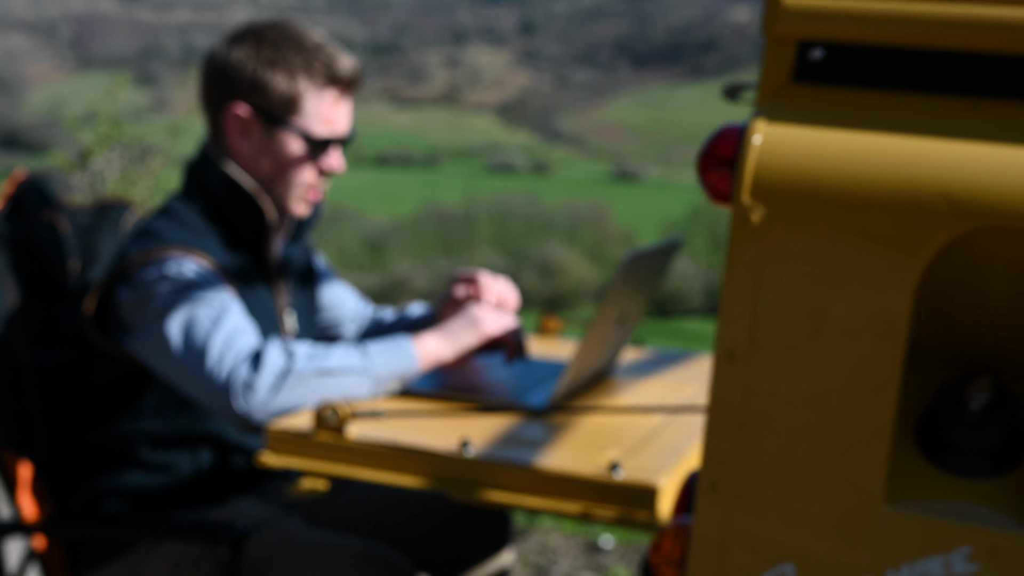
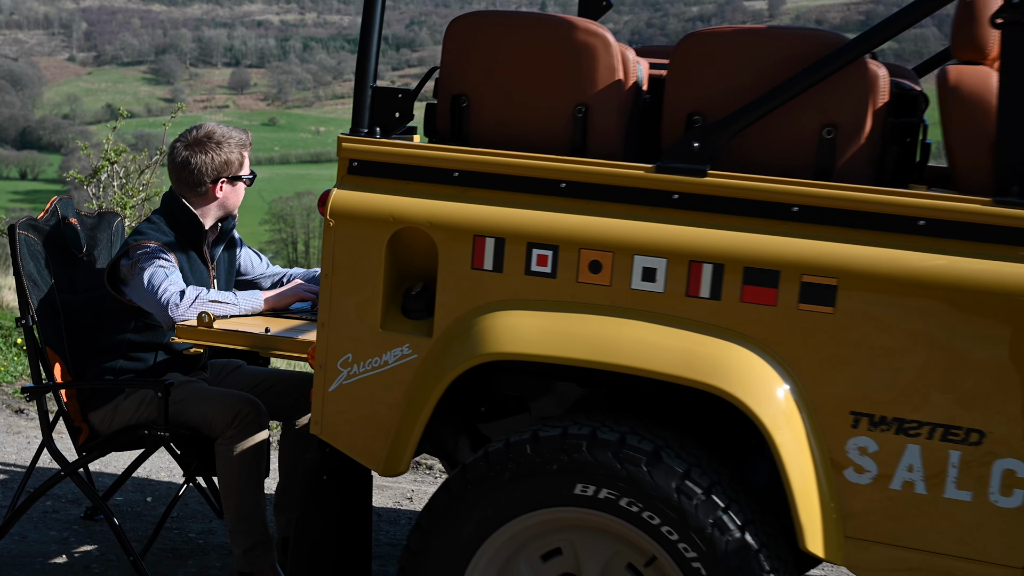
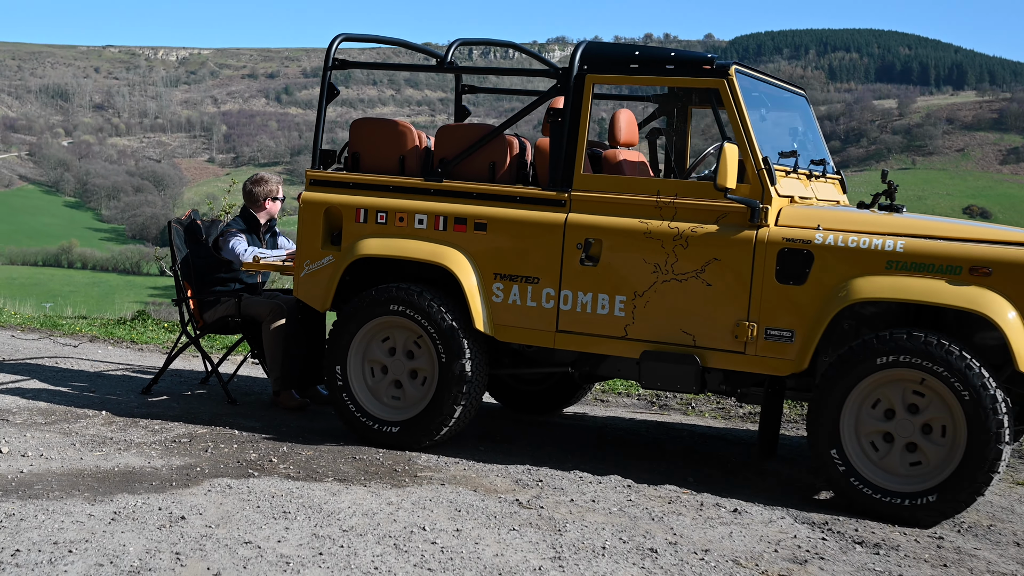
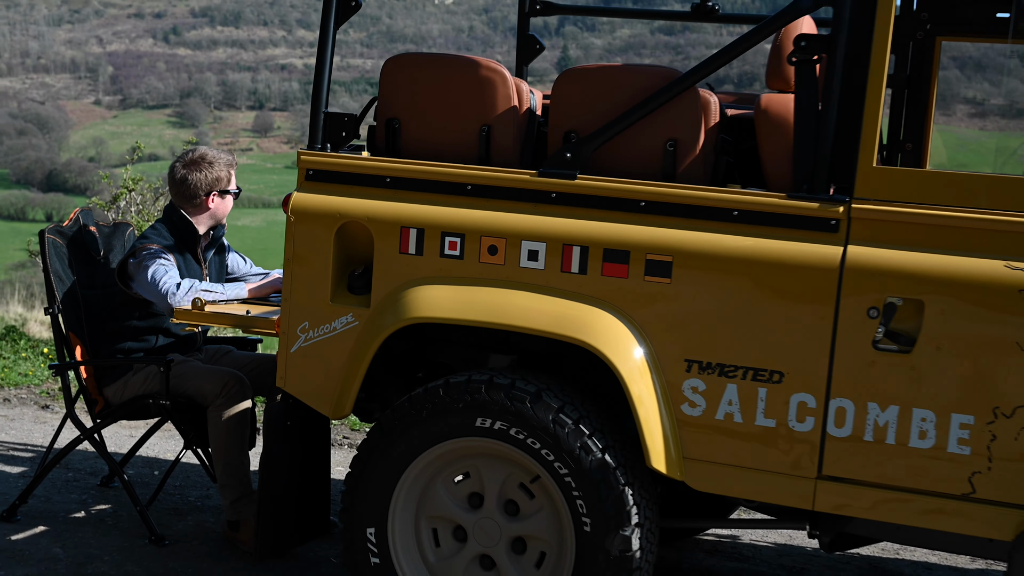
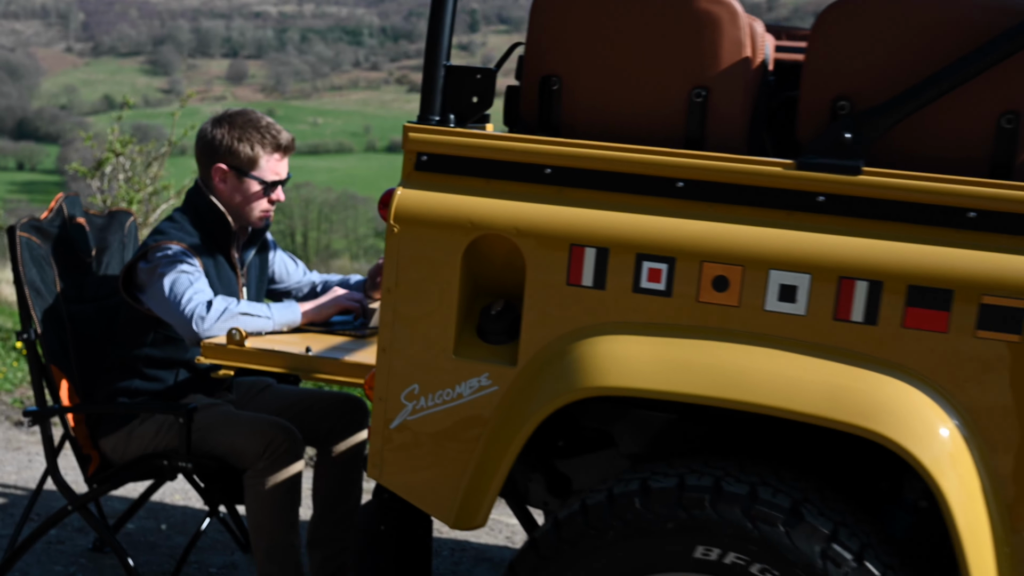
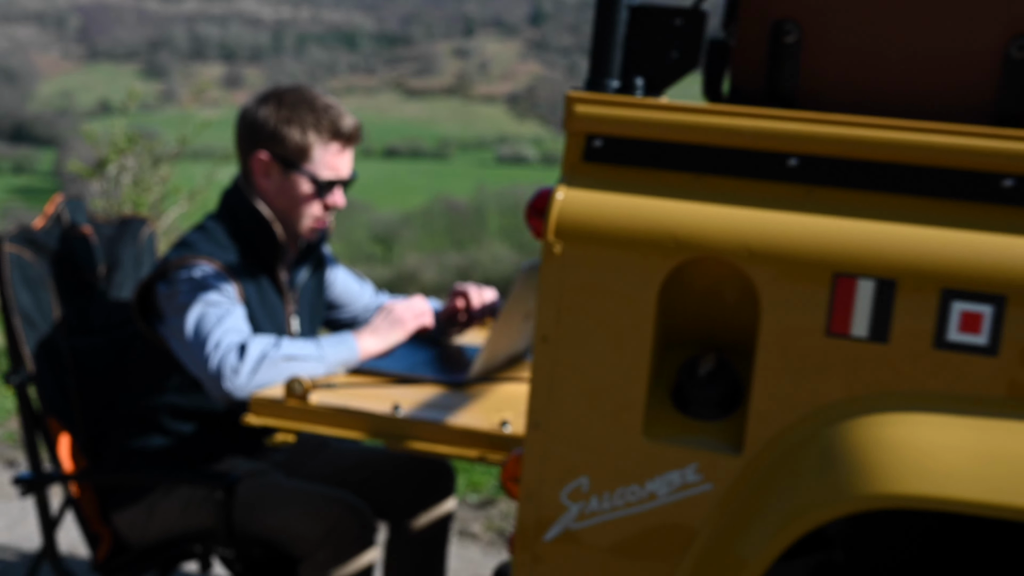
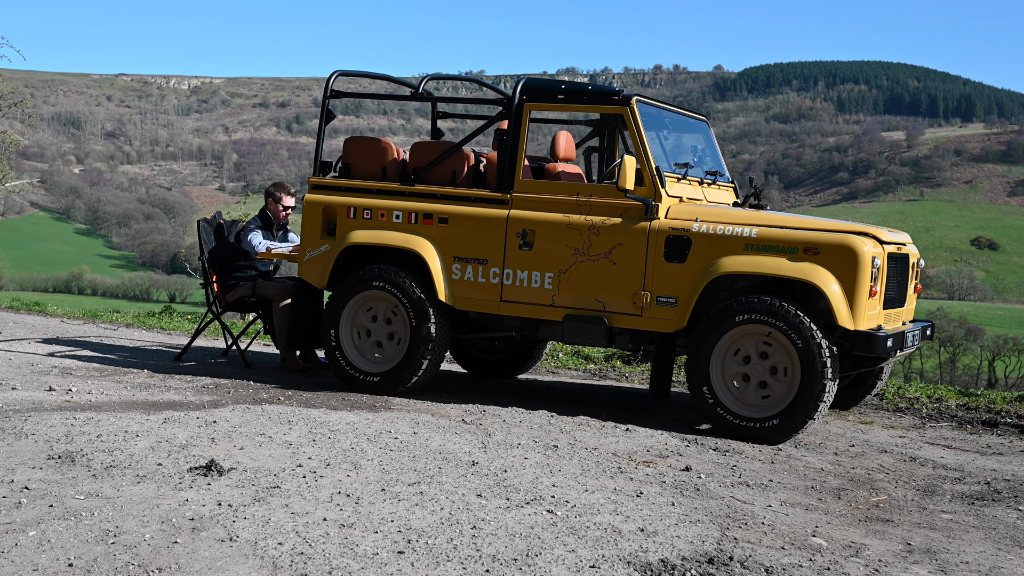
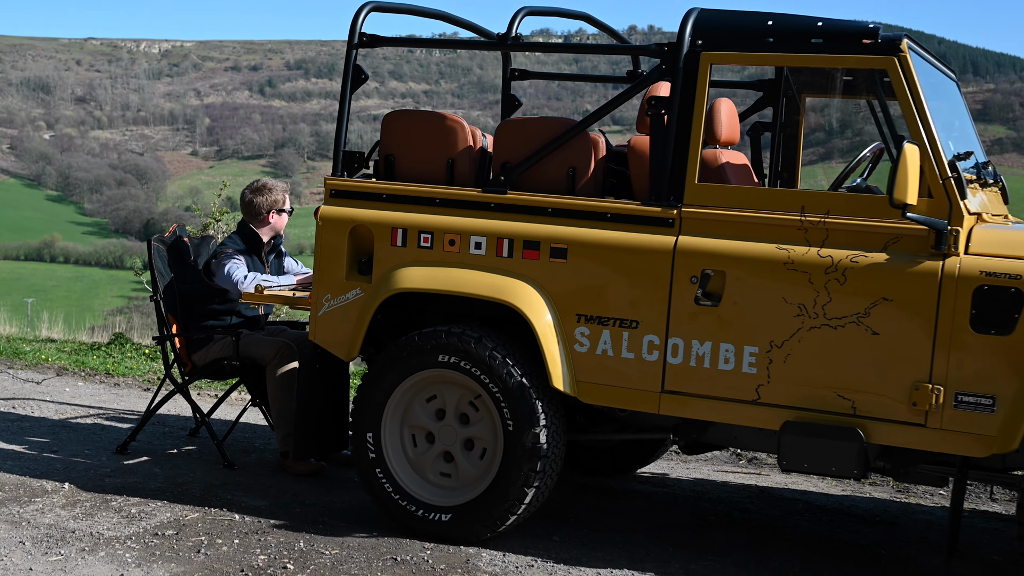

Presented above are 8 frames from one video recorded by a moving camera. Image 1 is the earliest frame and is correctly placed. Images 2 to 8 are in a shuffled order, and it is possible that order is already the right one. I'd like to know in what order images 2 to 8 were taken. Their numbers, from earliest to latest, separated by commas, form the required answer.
6, 5, 2, 4, 8, 3, 7
